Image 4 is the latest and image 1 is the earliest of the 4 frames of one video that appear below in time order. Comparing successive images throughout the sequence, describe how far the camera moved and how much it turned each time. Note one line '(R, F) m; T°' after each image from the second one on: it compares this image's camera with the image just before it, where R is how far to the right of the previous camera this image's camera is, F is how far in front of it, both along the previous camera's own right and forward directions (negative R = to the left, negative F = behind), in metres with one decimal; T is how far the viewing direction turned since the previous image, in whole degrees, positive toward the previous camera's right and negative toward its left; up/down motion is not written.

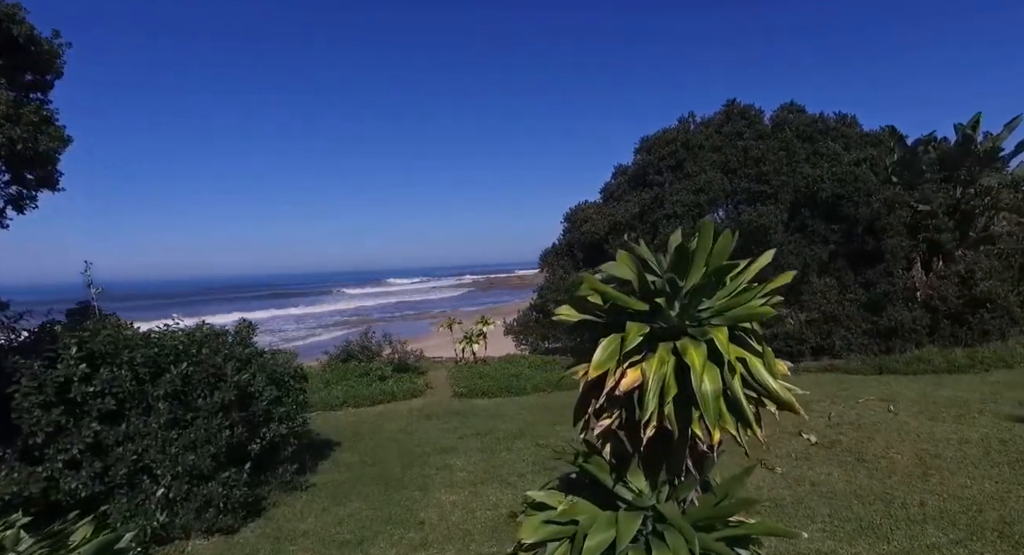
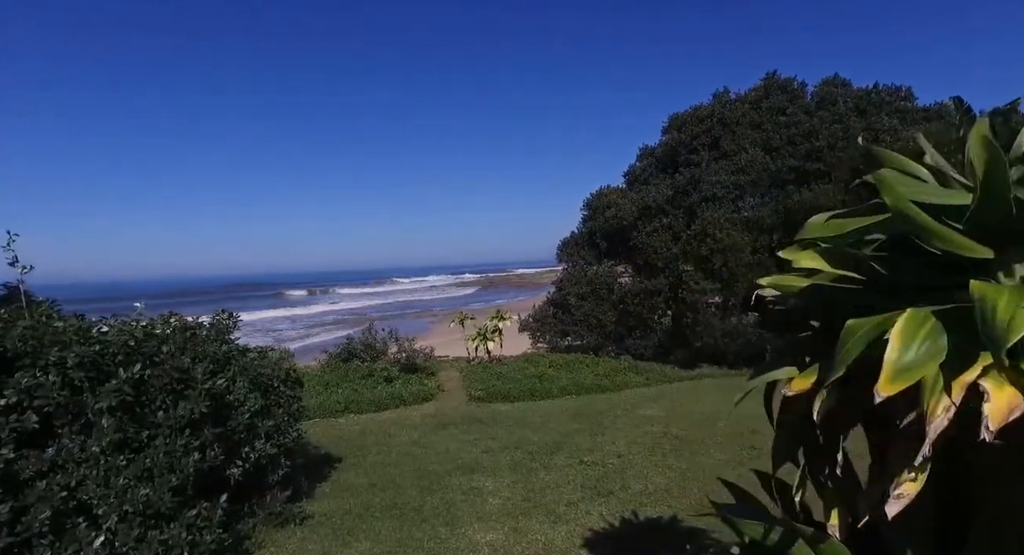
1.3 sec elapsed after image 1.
(-0.5, +1.6) m; 0°
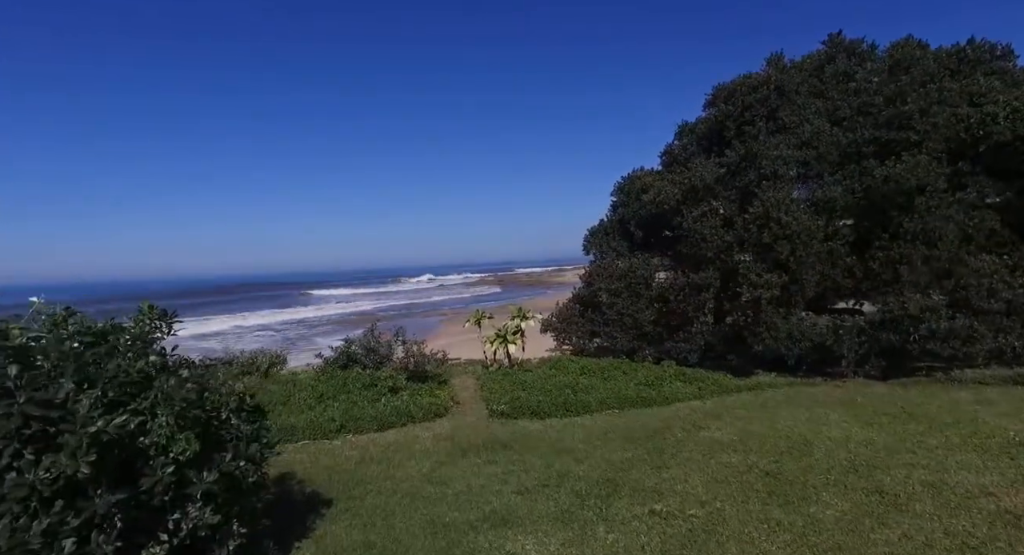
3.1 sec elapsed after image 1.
(-0.4, +2.0) m; -1°
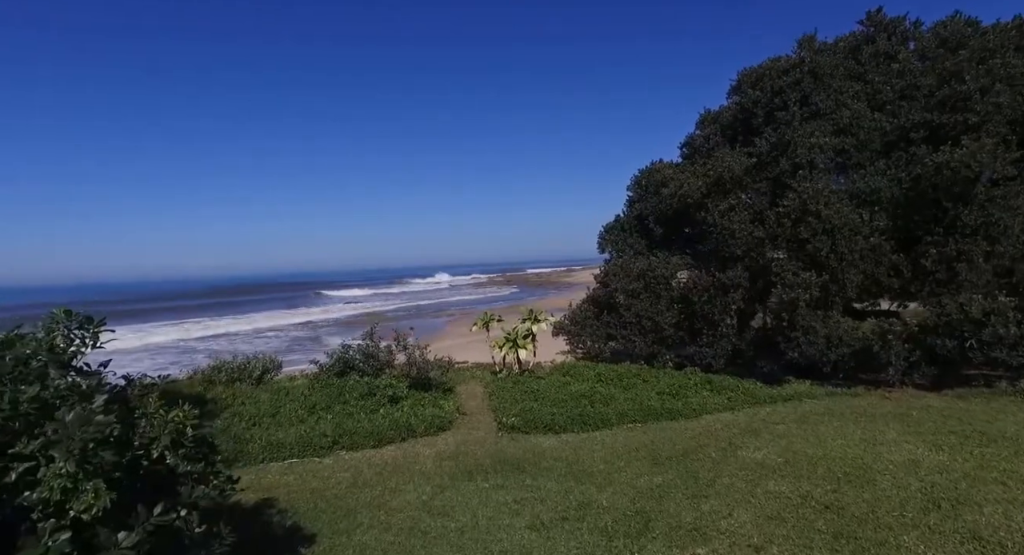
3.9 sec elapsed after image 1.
(0.0, +1.0) m; -1°
